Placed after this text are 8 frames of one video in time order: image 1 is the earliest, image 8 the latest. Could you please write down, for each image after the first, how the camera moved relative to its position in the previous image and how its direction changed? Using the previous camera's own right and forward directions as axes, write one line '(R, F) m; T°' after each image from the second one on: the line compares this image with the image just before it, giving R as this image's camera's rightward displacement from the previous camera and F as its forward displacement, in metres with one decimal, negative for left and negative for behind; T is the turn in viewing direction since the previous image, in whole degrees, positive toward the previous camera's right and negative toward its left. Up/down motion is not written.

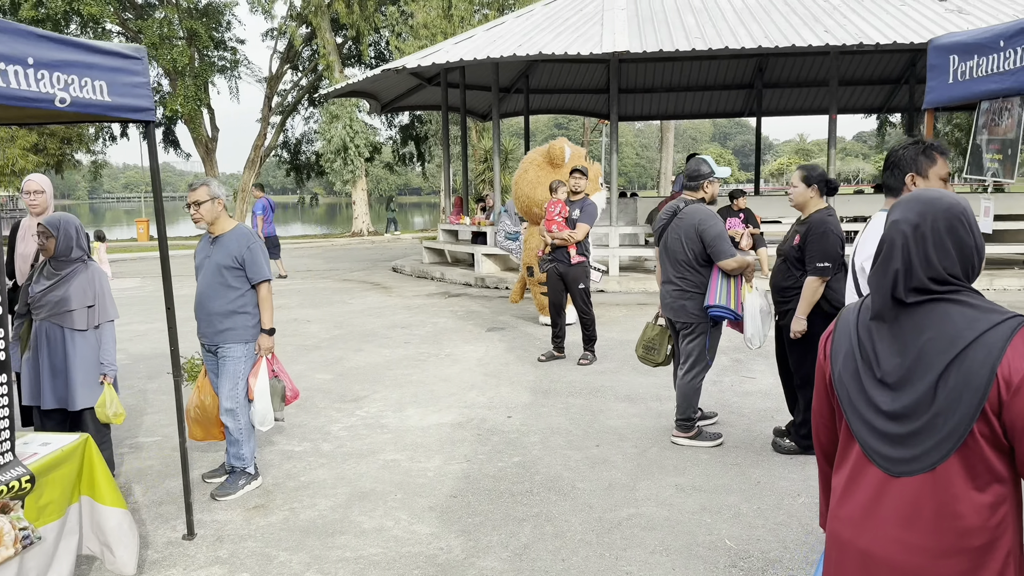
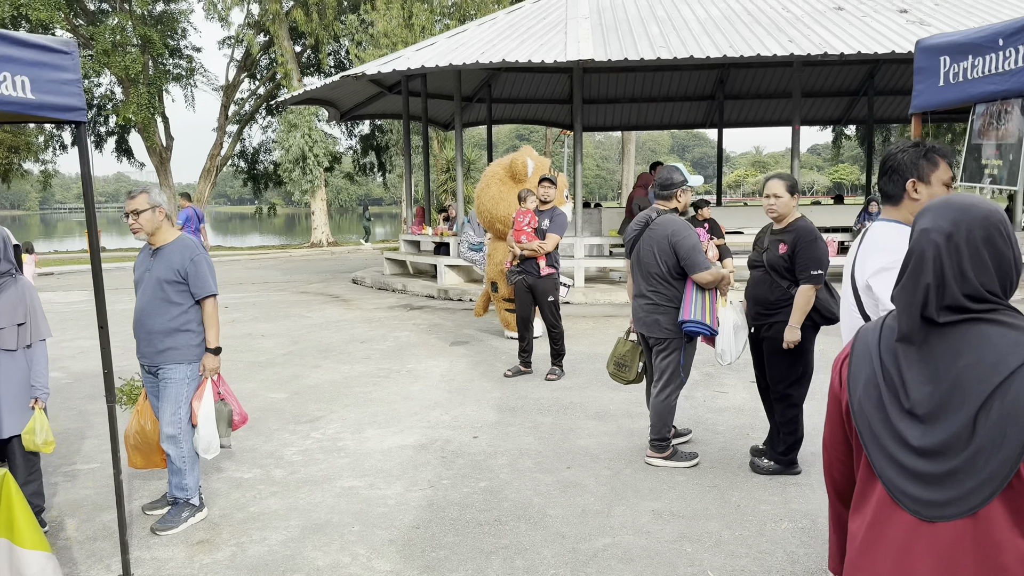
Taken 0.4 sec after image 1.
(0.0, +0.2) m; +3°
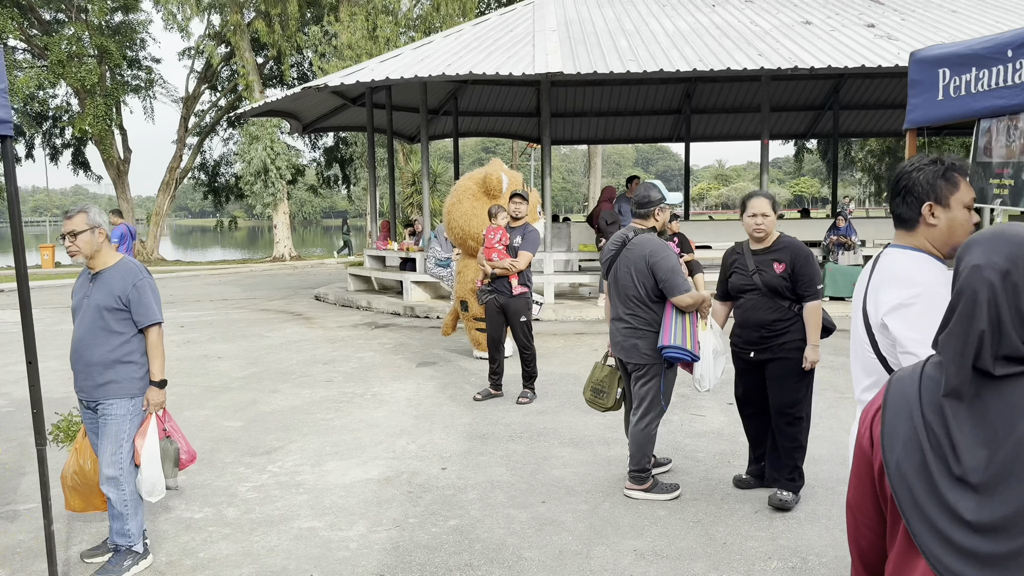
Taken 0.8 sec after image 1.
(0.0, +0.2) m; +2°
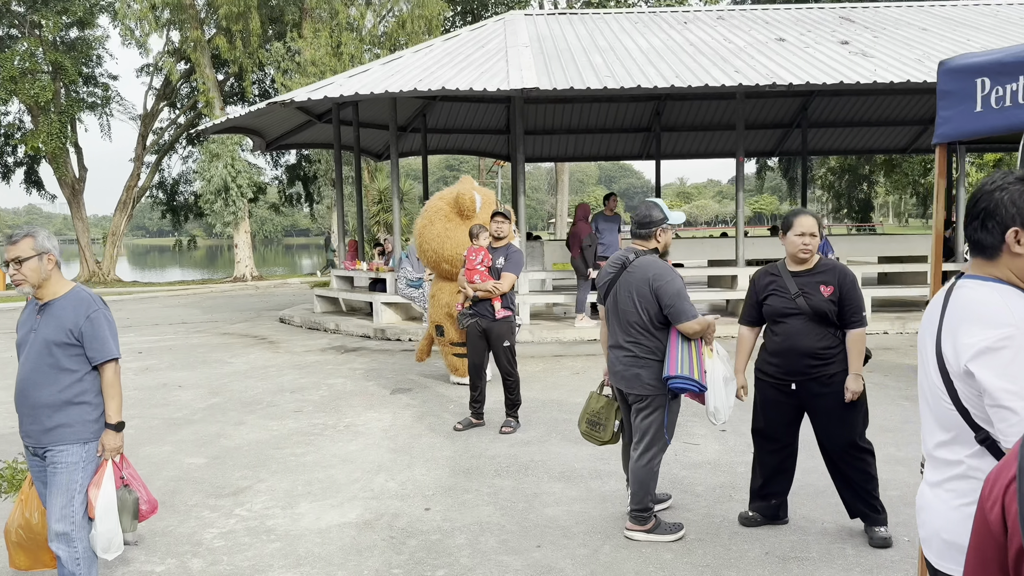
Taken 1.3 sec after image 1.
(-0.1, +0.3) m; +2°
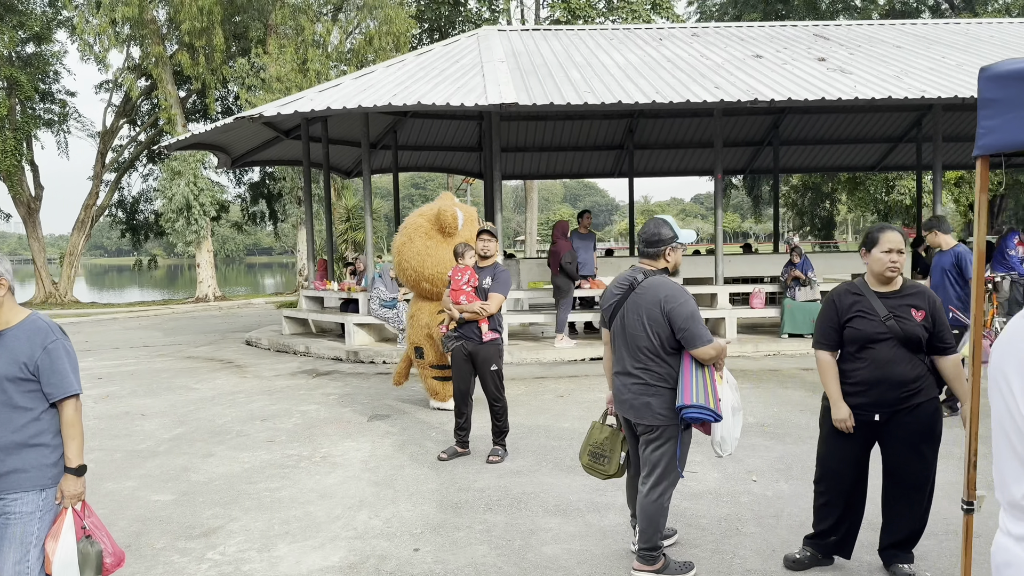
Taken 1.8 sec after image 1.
(-0.1, +0.3) m; +2°
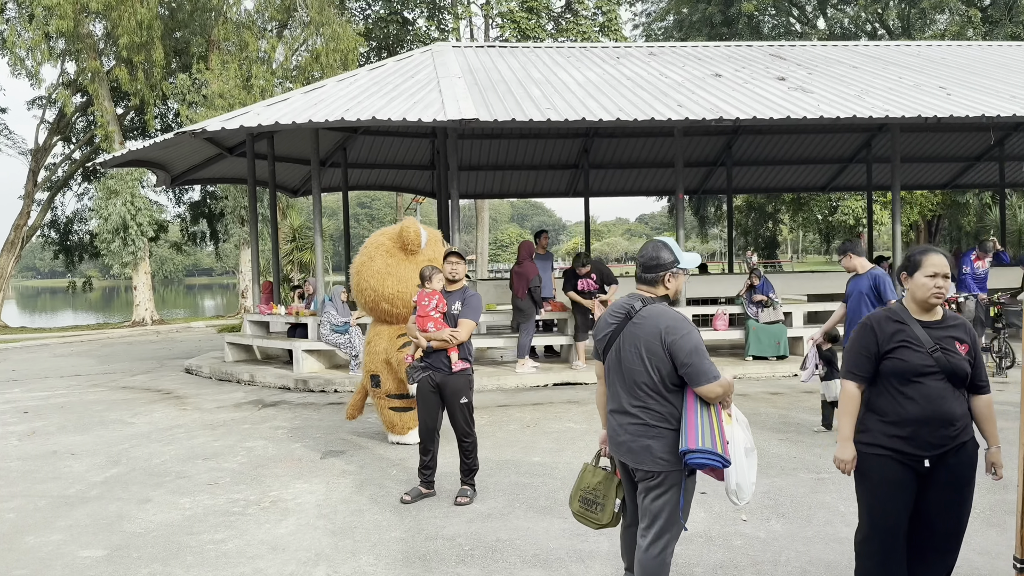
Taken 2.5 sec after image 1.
(-0.1, +0.4) m; +4°
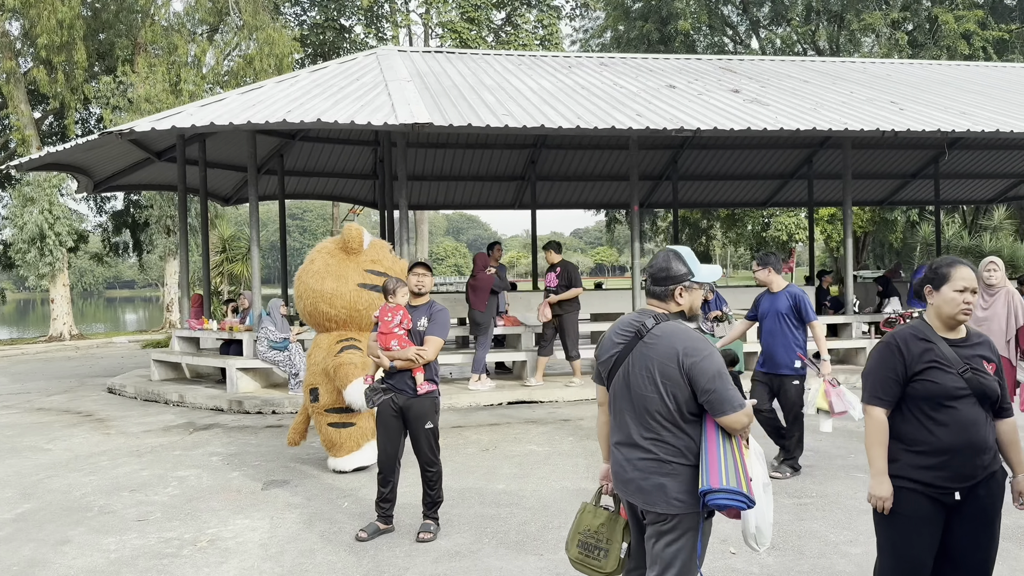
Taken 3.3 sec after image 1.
(-0.2, +0.4) m; +5°
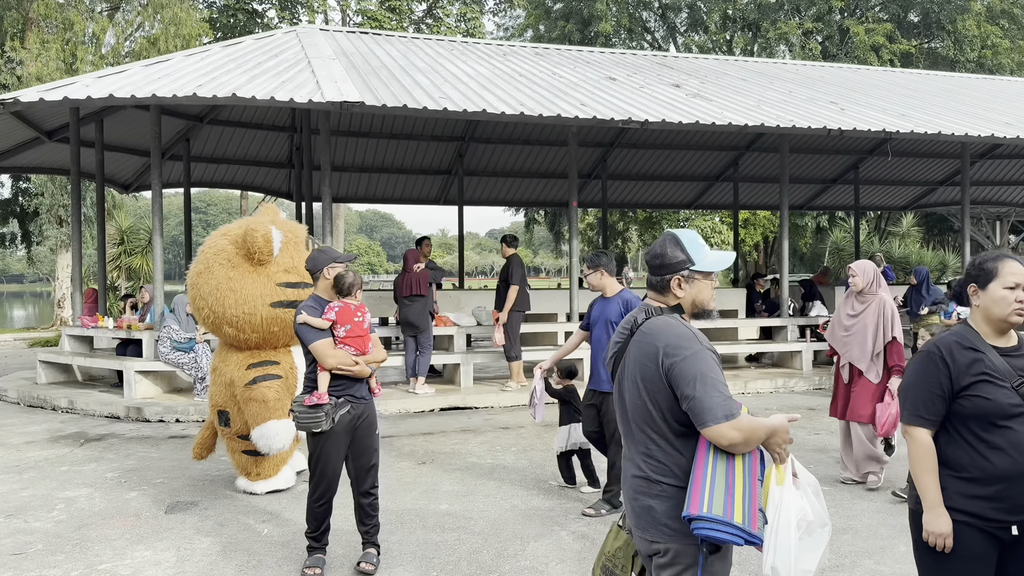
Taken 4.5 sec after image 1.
(-0.2, +0.5) m; +6°
